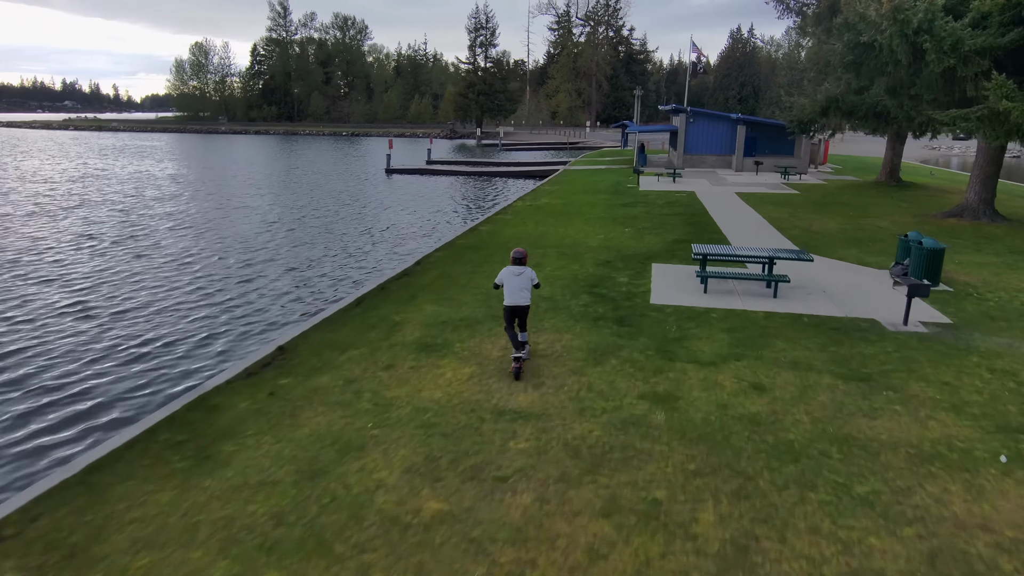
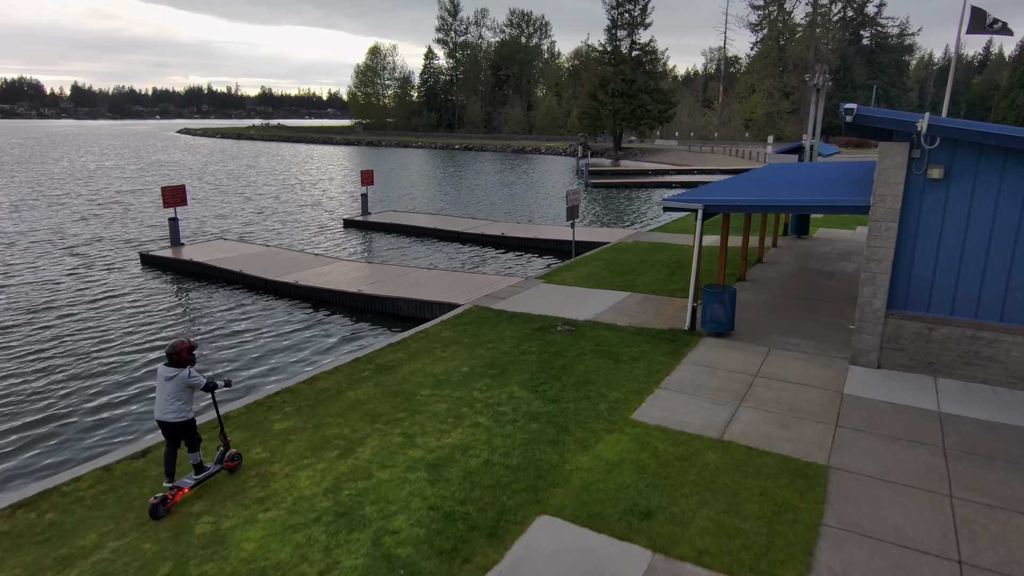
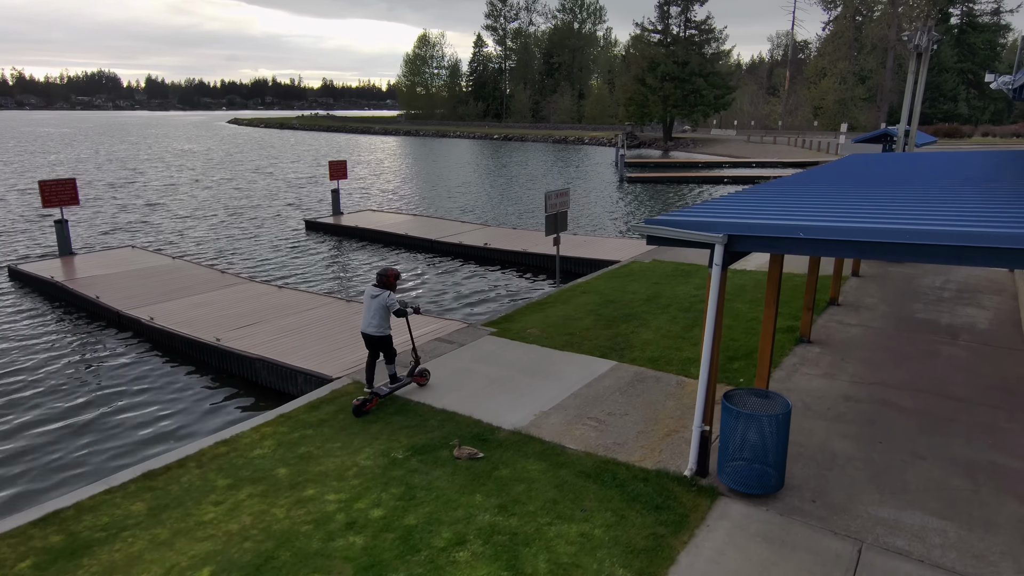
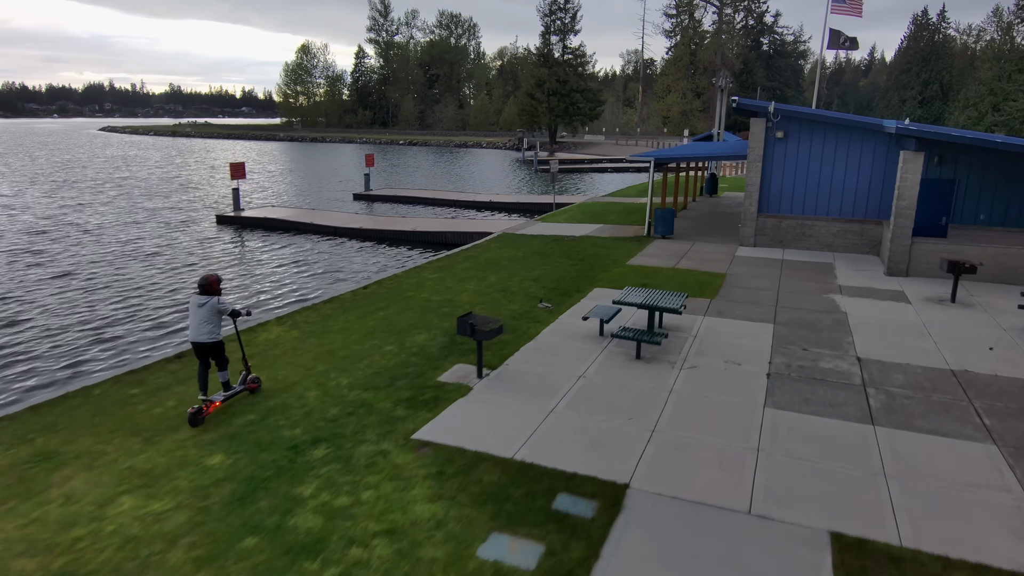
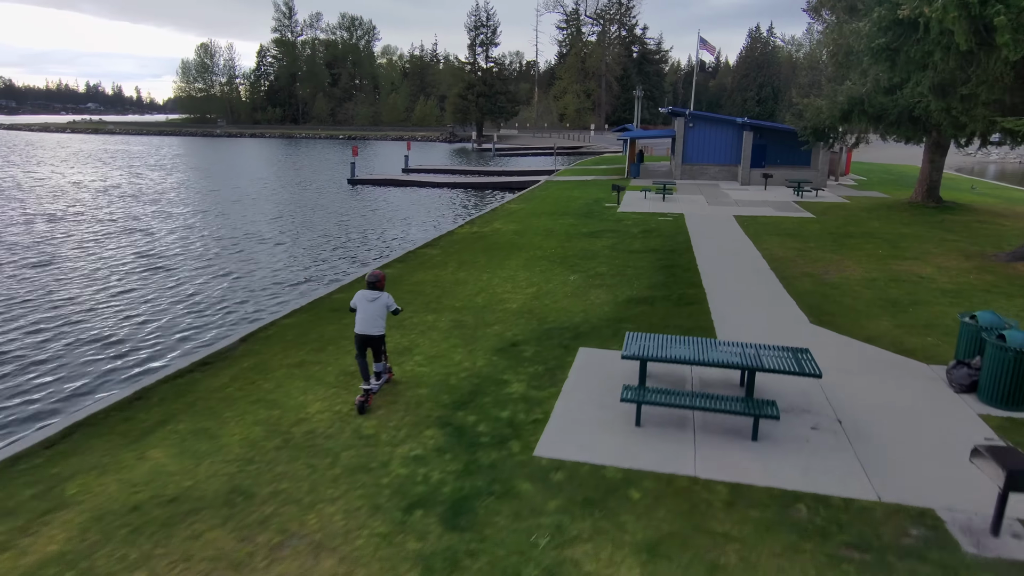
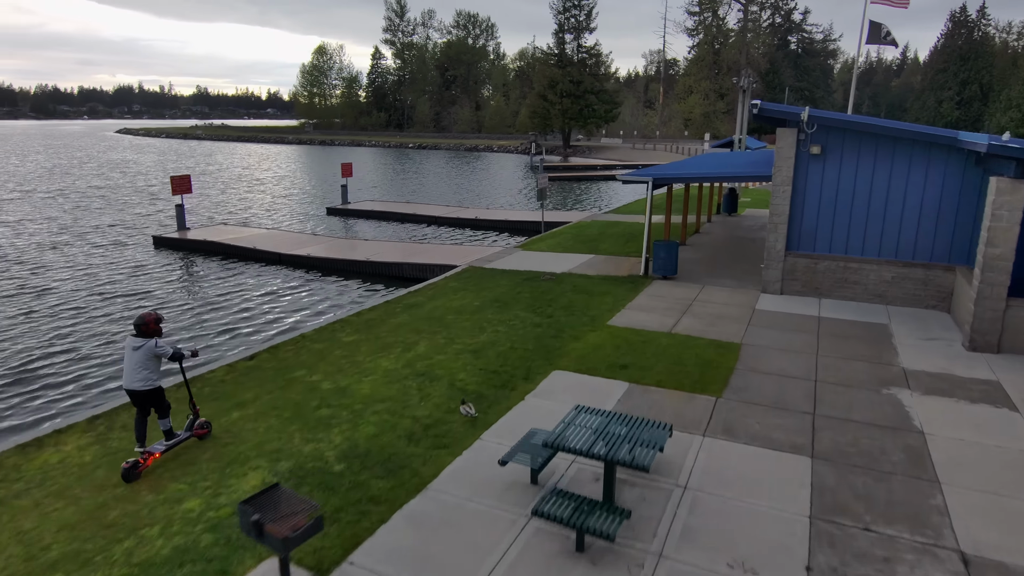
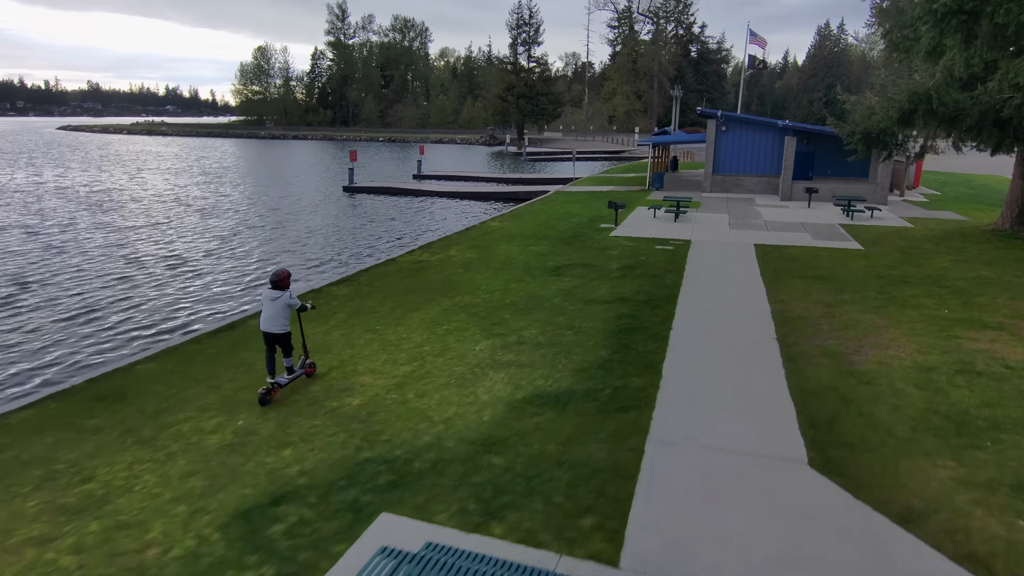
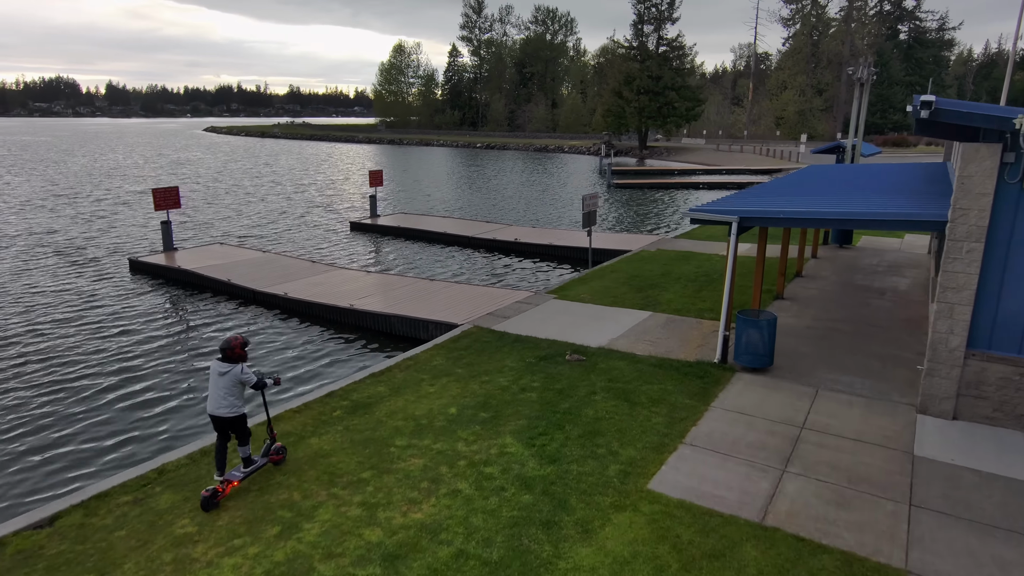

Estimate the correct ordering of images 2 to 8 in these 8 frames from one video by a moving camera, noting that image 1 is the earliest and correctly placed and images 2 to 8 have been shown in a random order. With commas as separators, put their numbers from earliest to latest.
5, 7, 4, 6, 2, 8, 3
